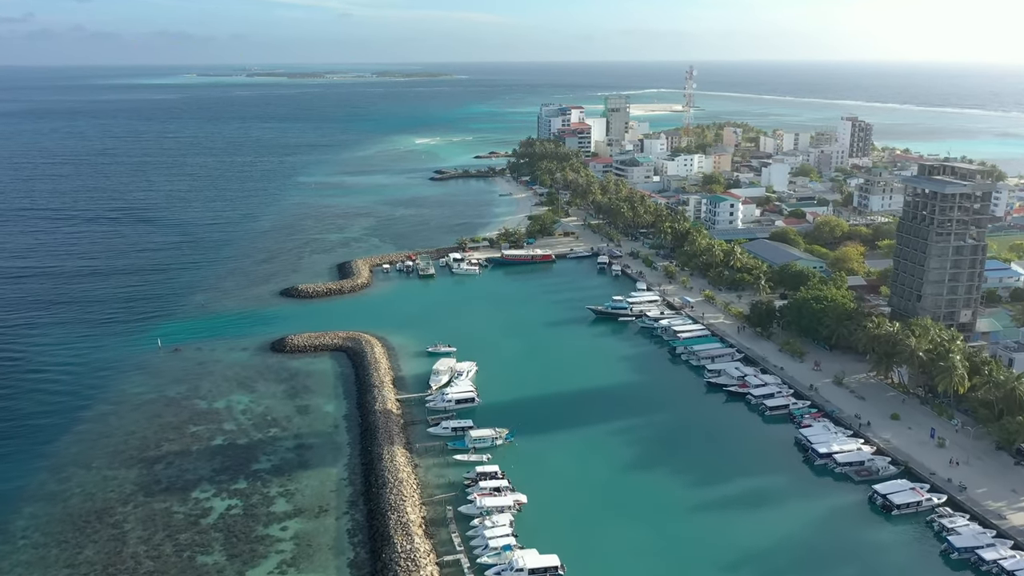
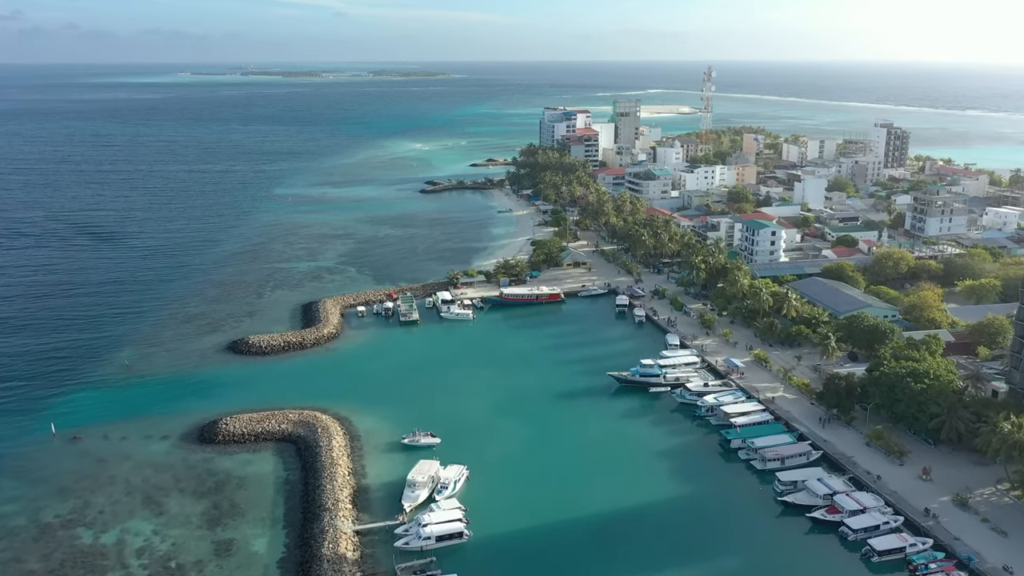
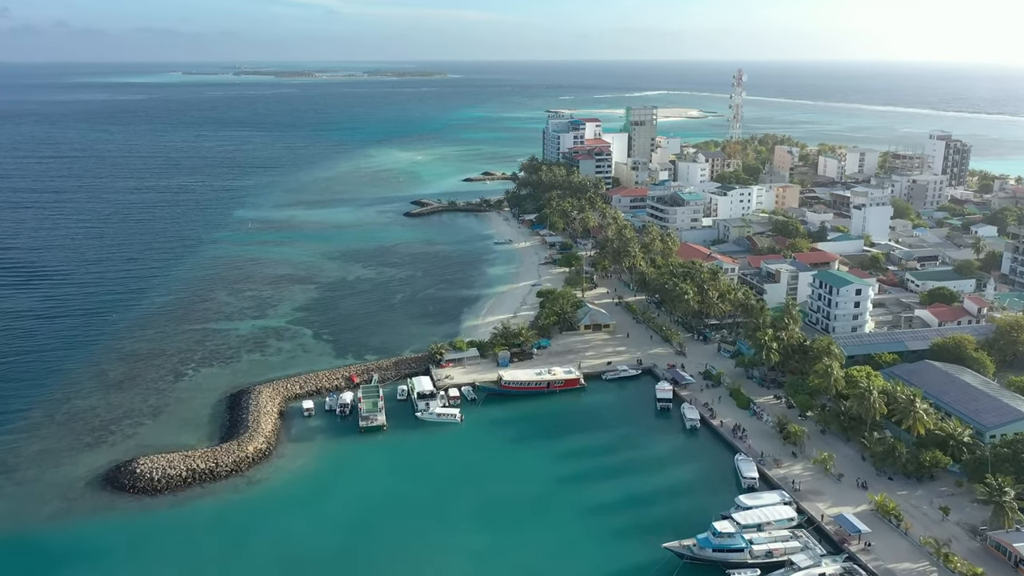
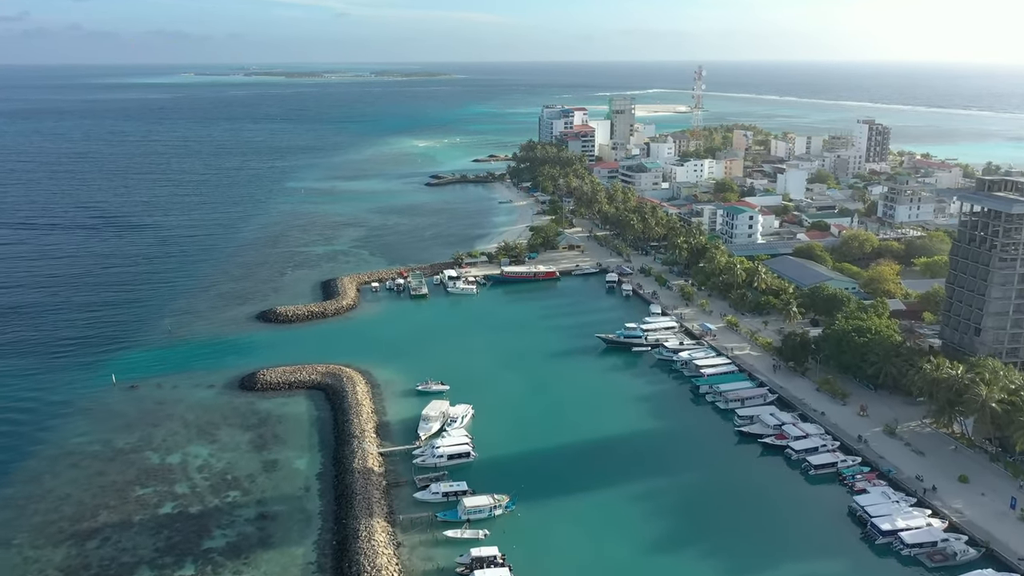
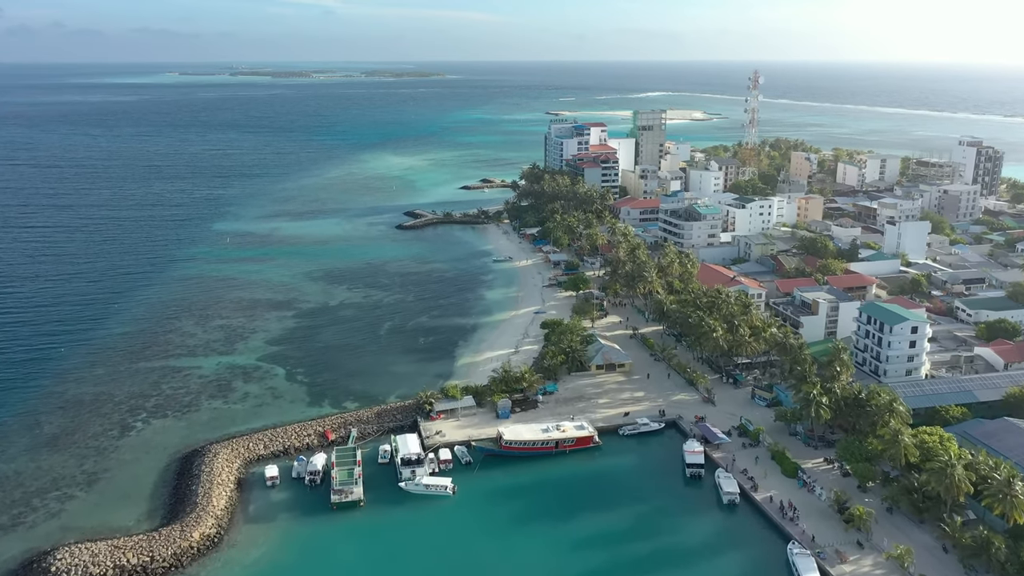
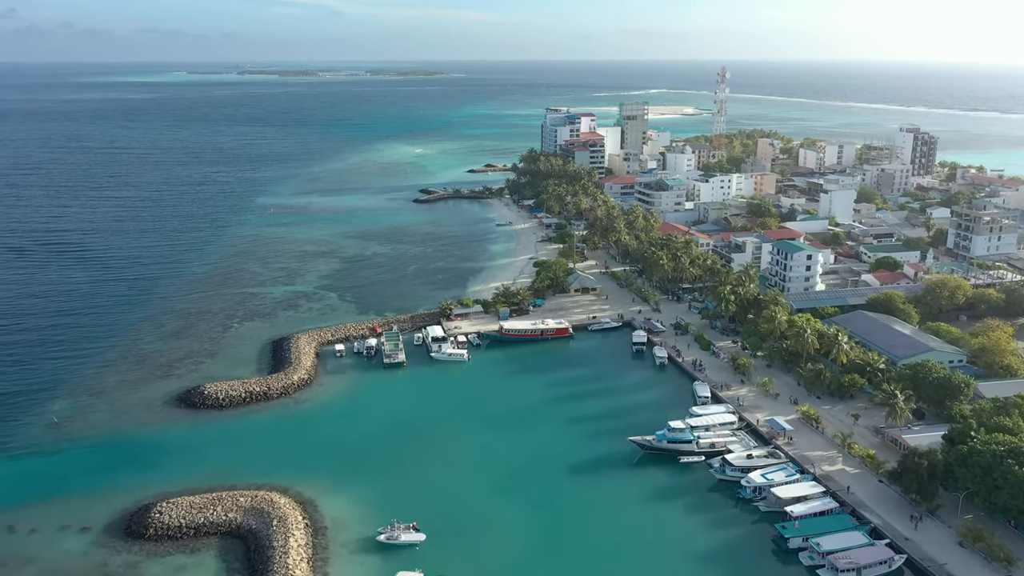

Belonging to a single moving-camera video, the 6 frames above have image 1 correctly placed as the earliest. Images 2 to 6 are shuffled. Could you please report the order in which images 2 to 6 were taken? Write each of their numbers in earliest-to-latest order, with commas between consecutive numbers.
4, 2, 6, 3, 5
